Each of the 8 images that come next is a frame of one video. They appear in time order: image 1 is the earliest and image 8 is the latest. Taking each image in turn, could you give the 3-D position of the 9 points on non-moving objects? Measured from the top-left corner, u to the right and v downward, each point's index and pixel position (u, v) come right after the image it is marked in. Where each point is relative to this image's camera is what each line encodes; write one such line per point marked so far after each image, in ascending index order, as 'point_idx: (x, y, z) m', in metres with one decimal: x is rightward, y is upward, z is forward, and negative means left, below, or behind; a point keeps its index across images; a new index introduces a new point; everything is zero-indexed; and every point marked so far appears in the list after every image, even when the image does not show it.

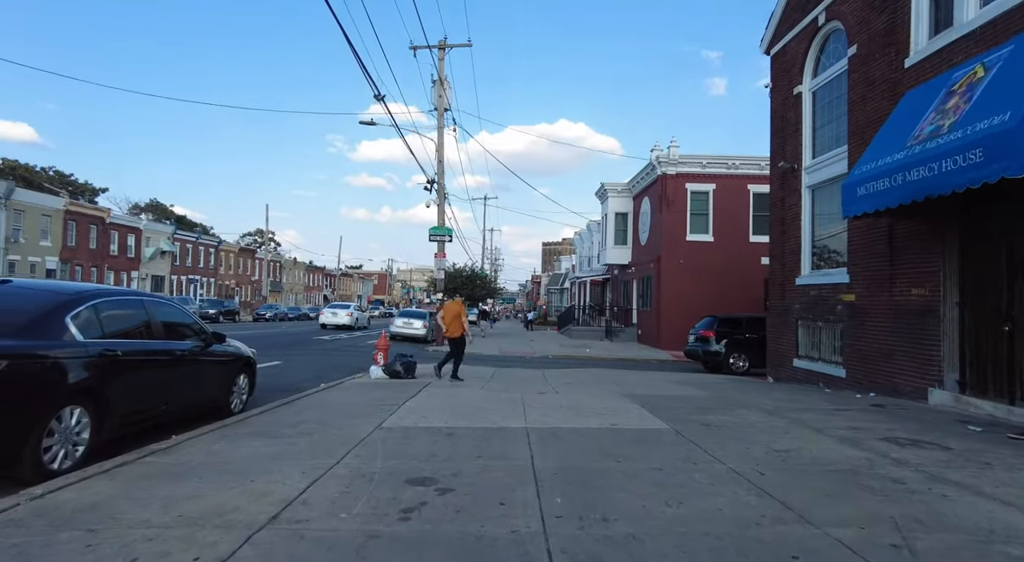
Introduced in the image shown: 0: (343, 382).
0: (-3.6, -2.2, +12.4) m
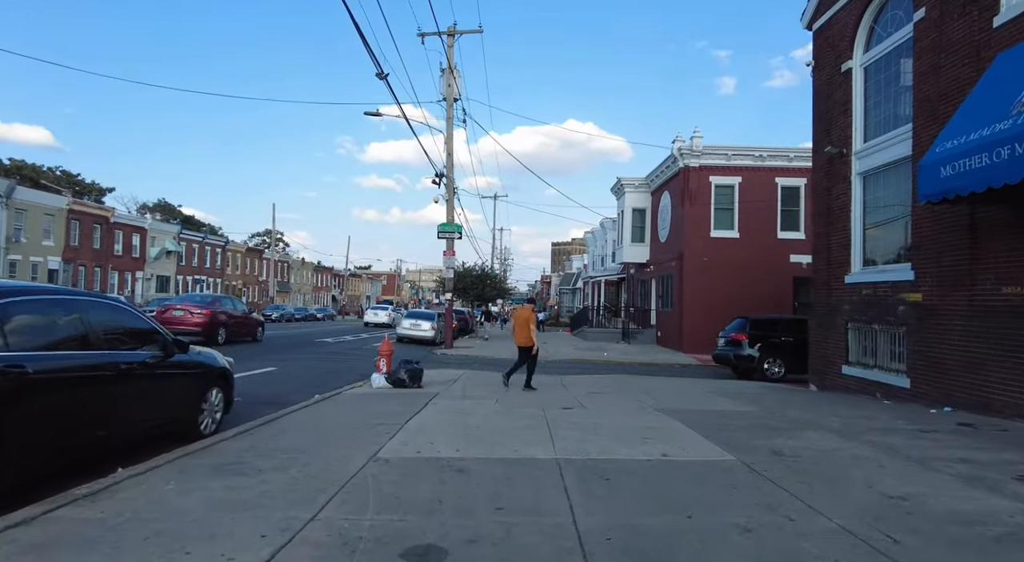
0: (-3.2, -2.1, +11.0) m
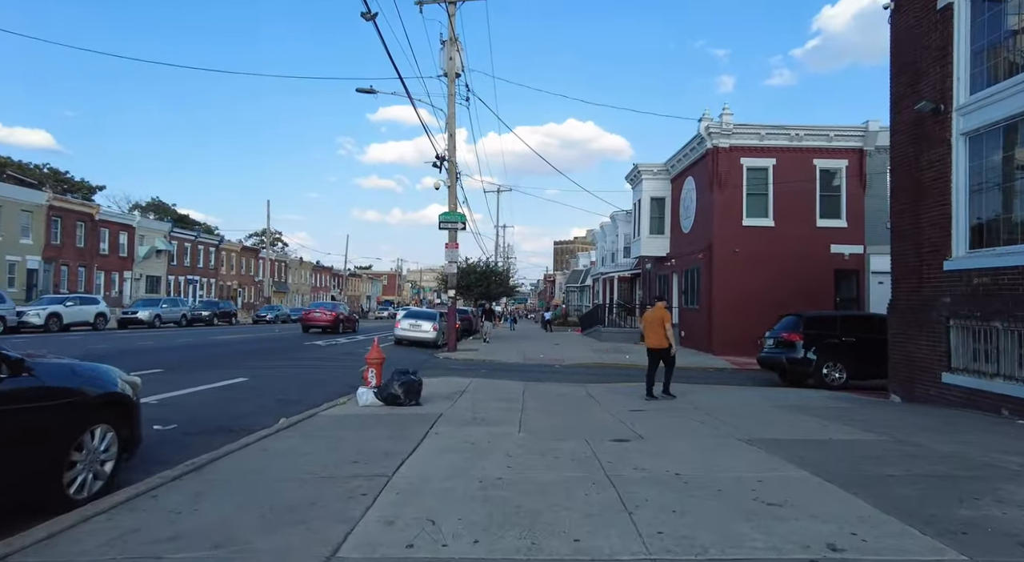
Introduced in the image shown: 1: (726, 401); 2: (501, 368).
0: (-2.9, -2.0, +8.6) m
1: (+4.1, -2.3, +10.9) m
2: (-0.3, -2.7, +17.7) m
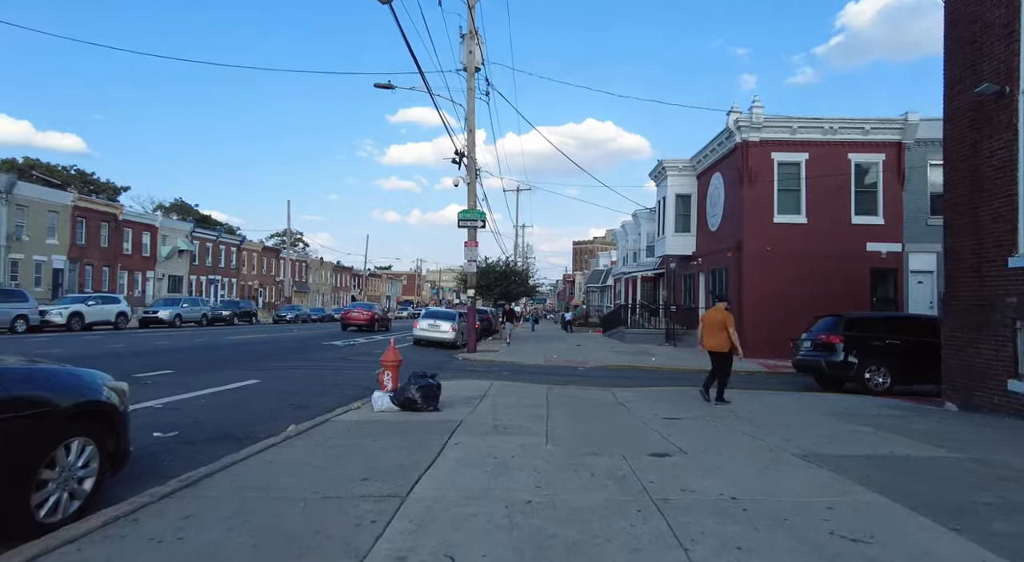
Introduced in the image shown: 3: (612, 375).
0: (-2.5, -1.9, +8.0) m
1: (+4.5, -2.2, +10.2) m
2: (+0.3, -2.6, +17.1) m
3: (+2.8, -2.7, +16.7) m
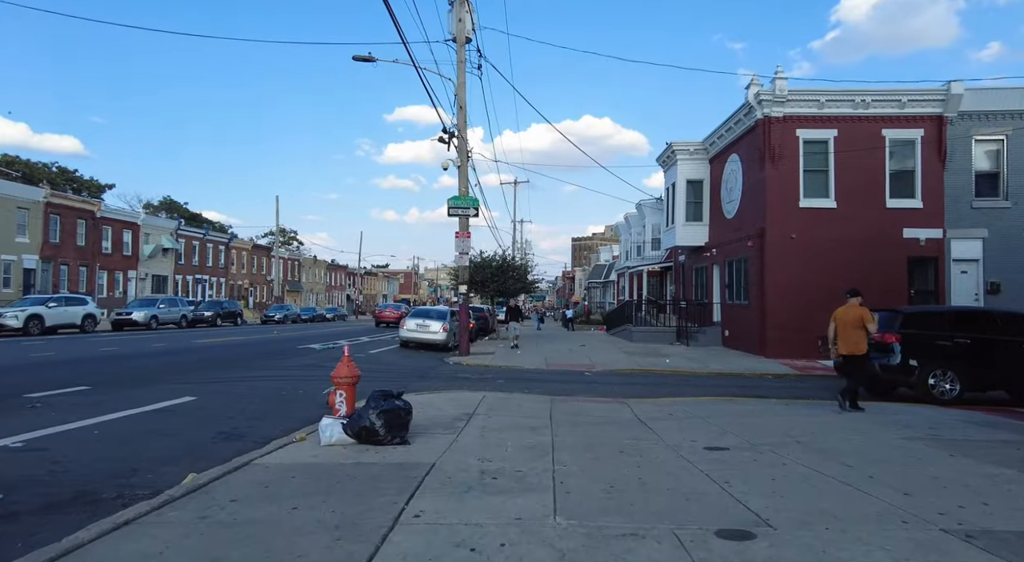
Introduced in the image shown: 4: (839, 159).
0: (-2.6, -1.8, +5.8) m
1: (+4.4, -2.0, +8.0) m
2: (+0.2, -2.5, +14.9) m
3: (+2.7, -2.5, +14.4) m
4: (+11.0, +4.1, +19.3) m
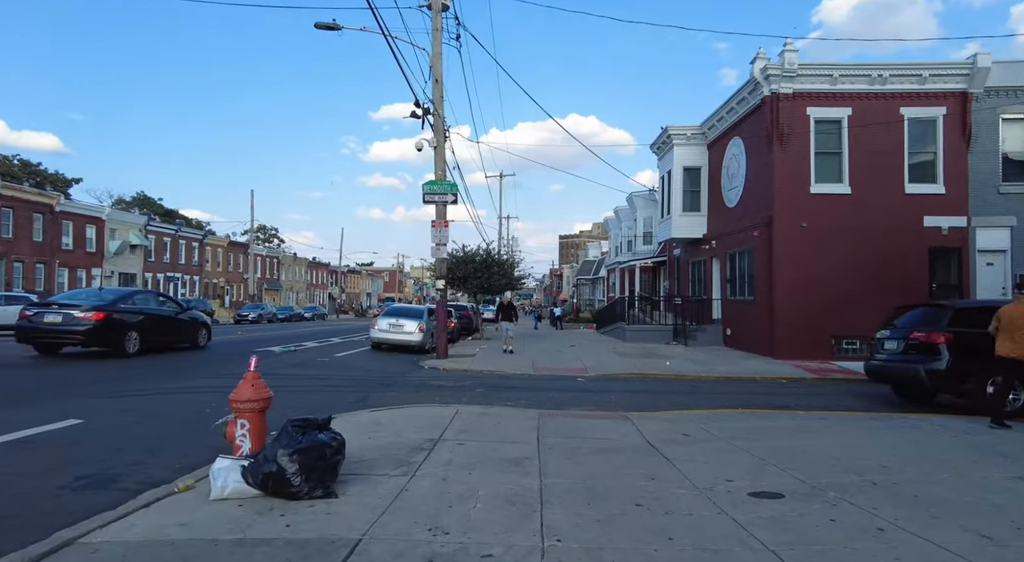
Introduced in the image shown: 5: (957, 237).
0: (-2.8, -1.7, +3.8) m
1: (+4.1, -1.9, +6.1) m
2: (-0.2, -2.3, +12.9) m
3: (+2.3, -2.3, +12.5) m
4: (+10.4, +4.3, +17.6) m
5: (+13.4, +1.3, +17.3) m
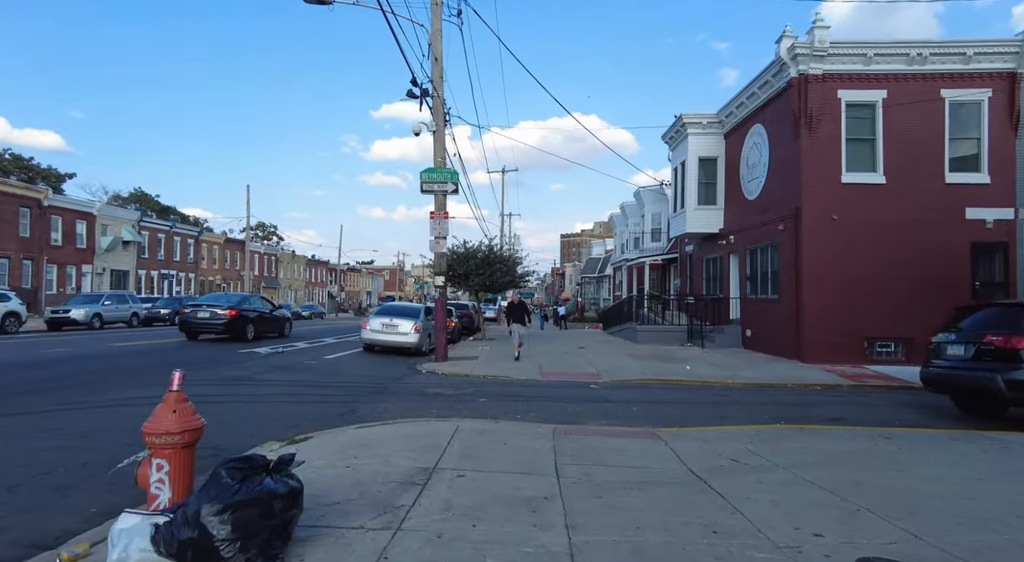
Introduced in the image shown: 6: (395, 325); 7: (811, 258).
0: (-2.7, -1.6, +2.4) m
1: (+4.3, -1.8, +4.7) m
2: (0.0, -2.2, +11.5) m
3: (+2.5, -2.3, +11.1) m
4: (+10.6, +4.4, +16.1) m
5: (+13.6, +1.4, +15.9) m
6: (-3.5, -1.4, +17.8) m
7: (+8.4, +0.7, +16.2) m
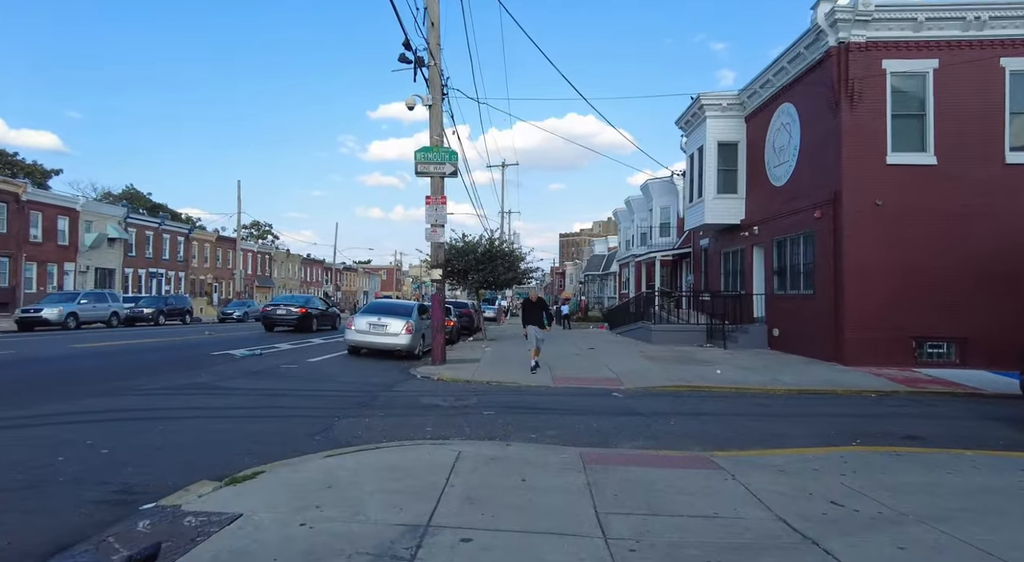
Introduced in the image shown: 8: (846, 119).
0: (-2.5, -1.4, +0.6) m
1: (+4.5, -1.6, +2.9) m
2: (+0.1, -2.0, +9.7) m
3: (+2.6, -2.1, +9.3) m
4: (+10.7, +4.6, +14.4) m
5: (+13.7, +1.6, +14.2) m
6: (-3.4, -1.2, +15.9) m
7: (+8.6, +0.9, +14.4) m
8: (+8.4, +4.1, +14.6) m
